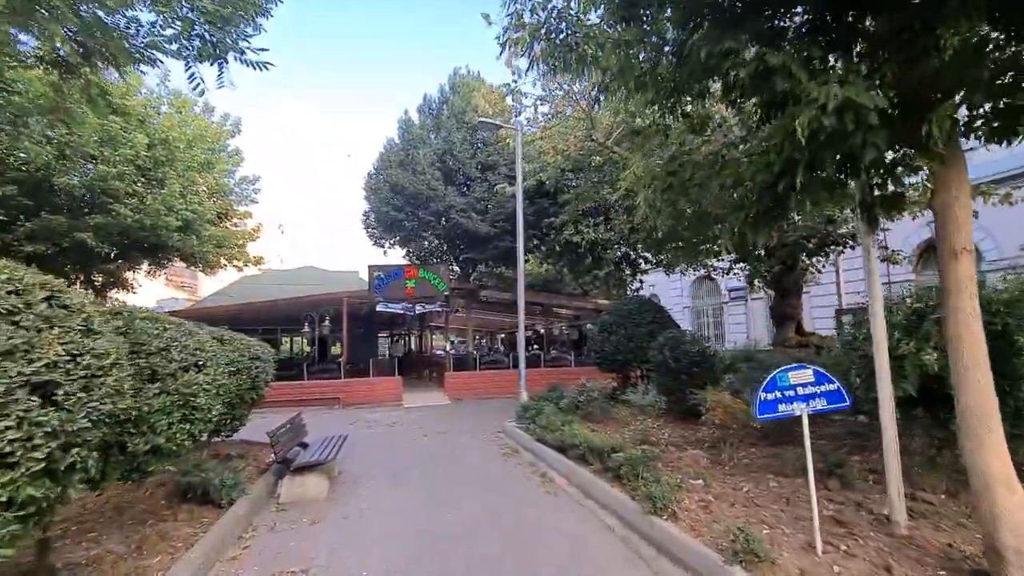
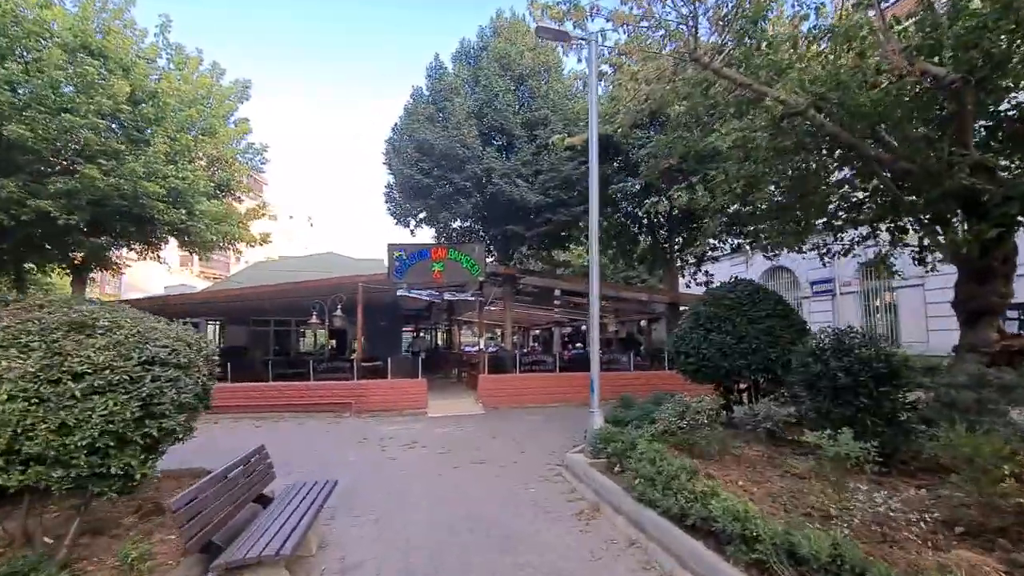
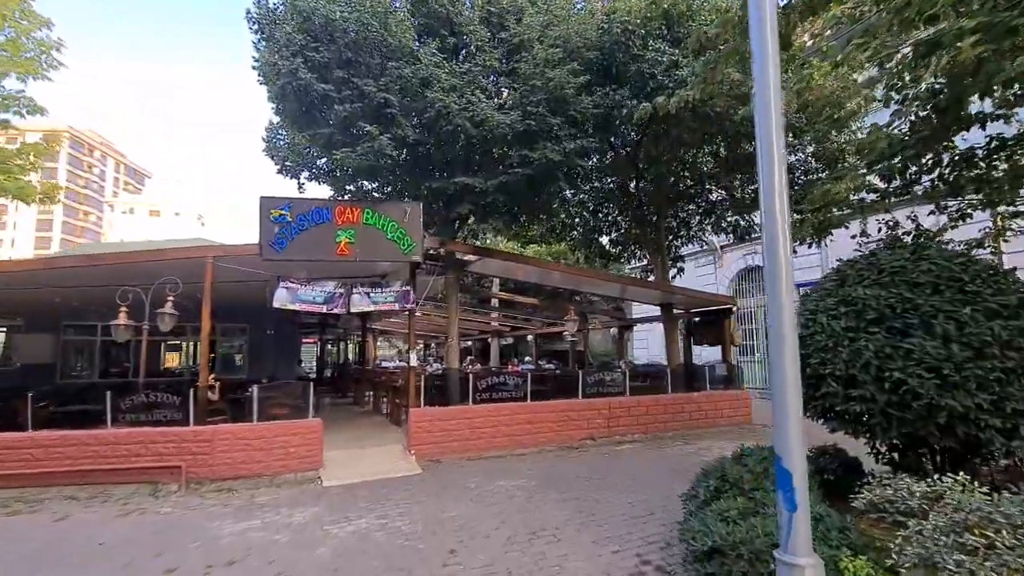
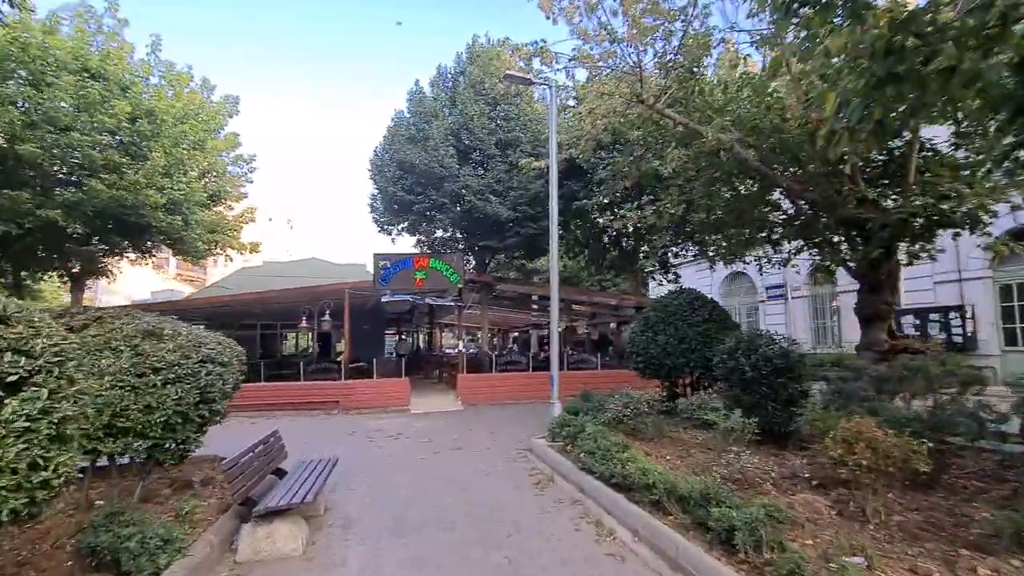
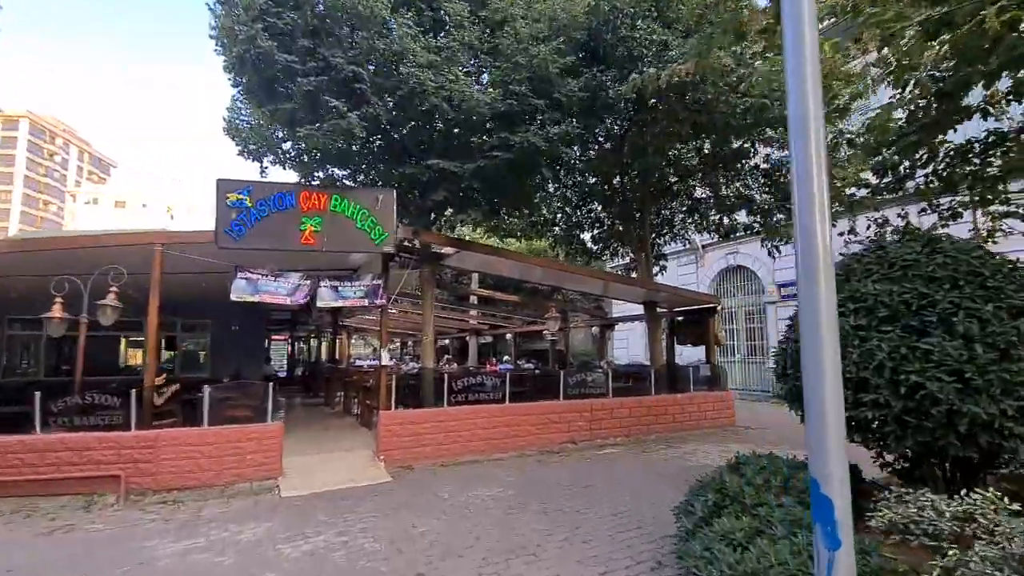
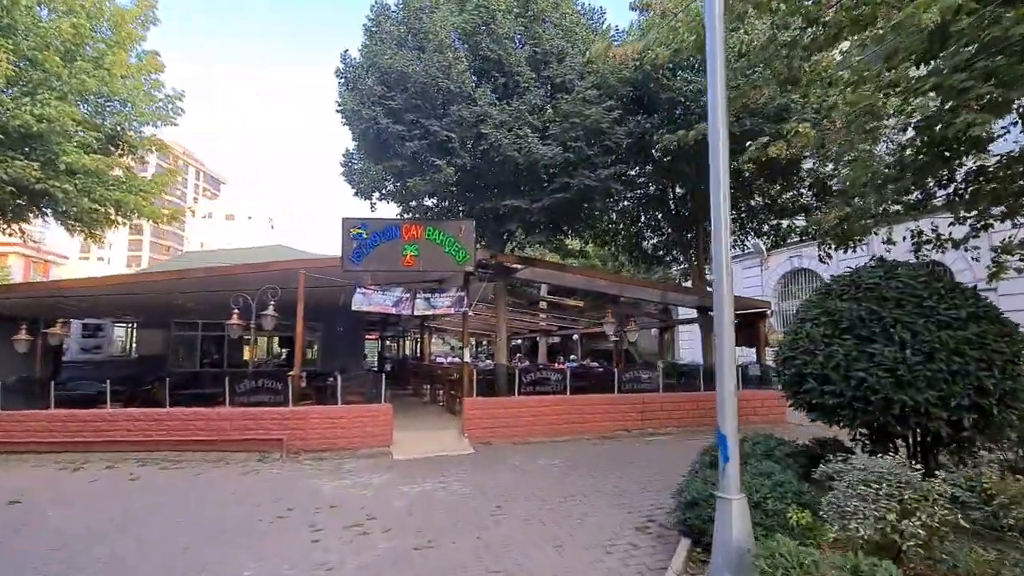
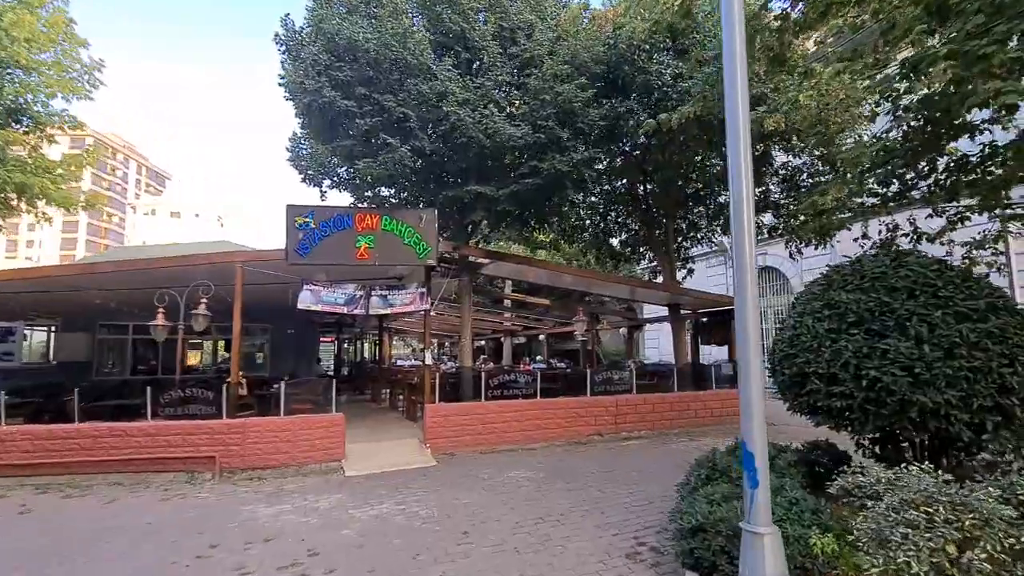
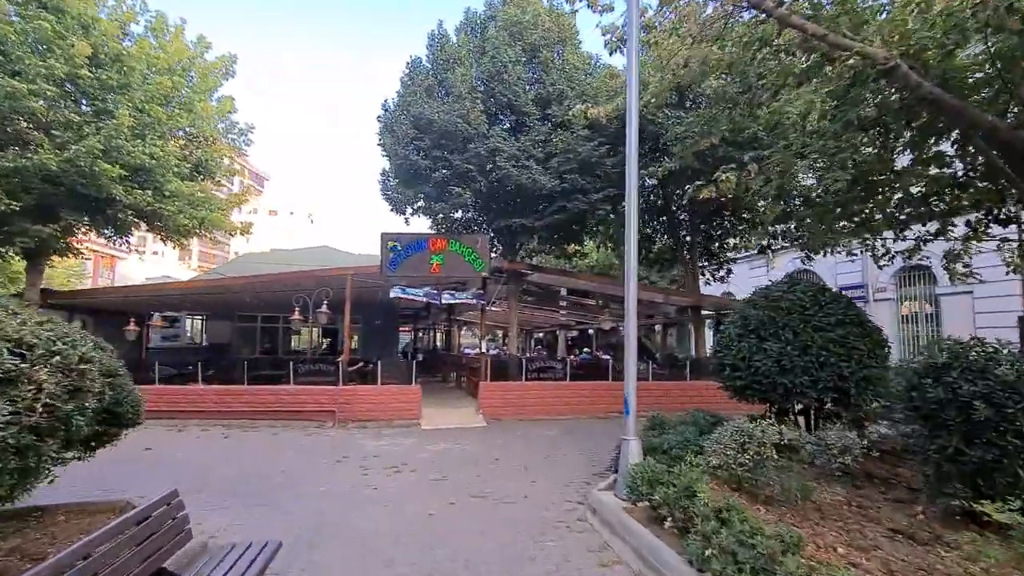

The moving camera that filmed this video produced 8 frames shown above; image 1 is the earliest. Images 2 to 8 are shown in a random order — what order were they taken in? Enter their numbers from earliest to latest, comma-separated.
4, 2, 8, 6, 7, 3, 5
